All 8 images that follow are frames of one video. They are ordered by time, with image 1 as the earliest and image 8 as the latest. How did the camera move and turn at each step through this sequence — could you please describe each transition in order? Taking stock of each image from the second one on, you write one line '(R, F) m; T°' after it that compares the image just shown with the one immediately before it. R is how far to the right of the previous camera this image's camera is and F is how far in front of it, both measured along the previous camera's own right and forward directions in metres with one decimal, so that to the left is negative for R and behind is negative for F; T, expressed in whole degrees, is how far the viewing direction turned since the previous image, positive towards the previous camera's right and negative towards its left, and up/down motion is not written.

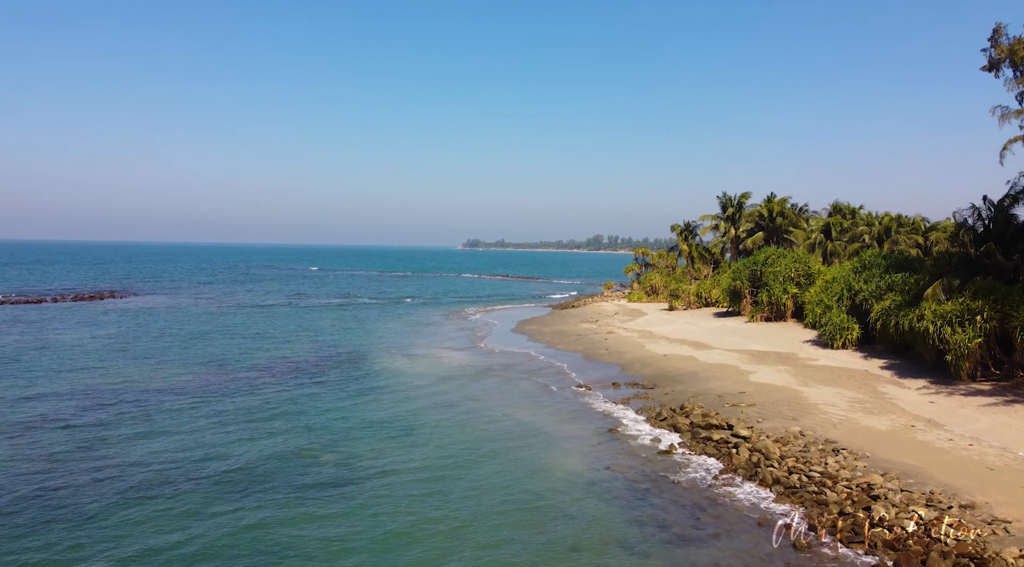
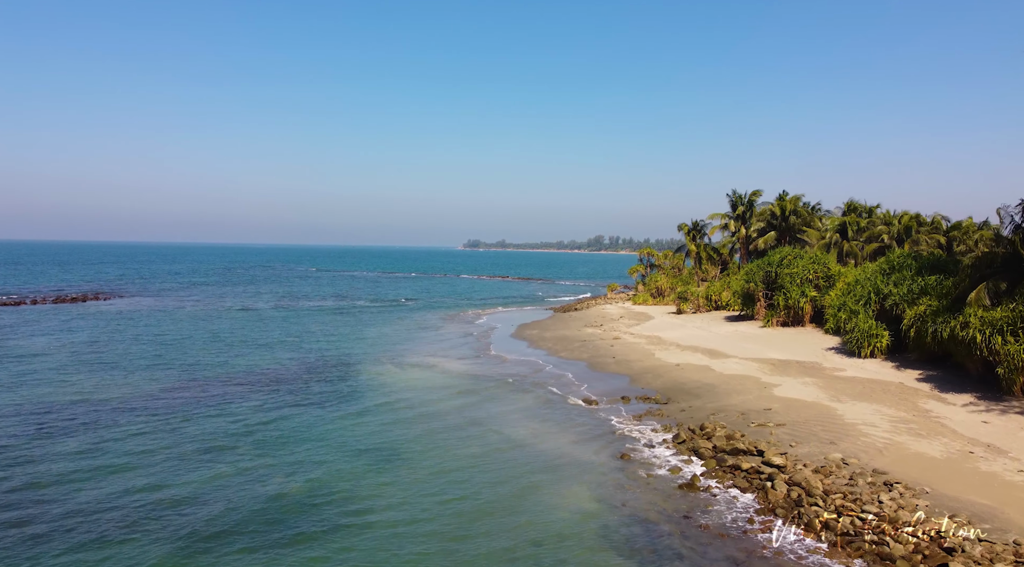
(+0.1, +2.4) m; 0°
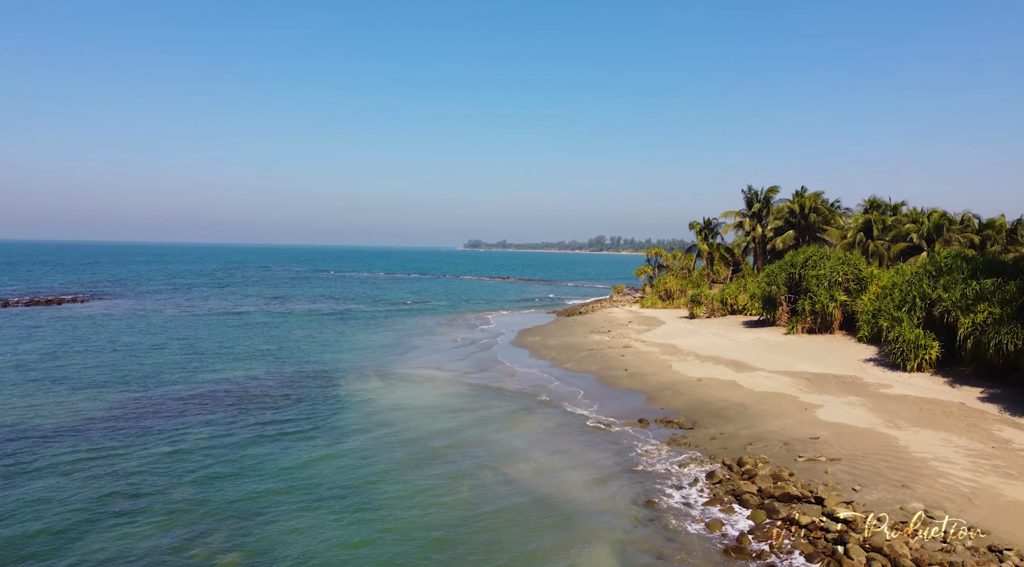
(0.0, +3.1) m; 0°
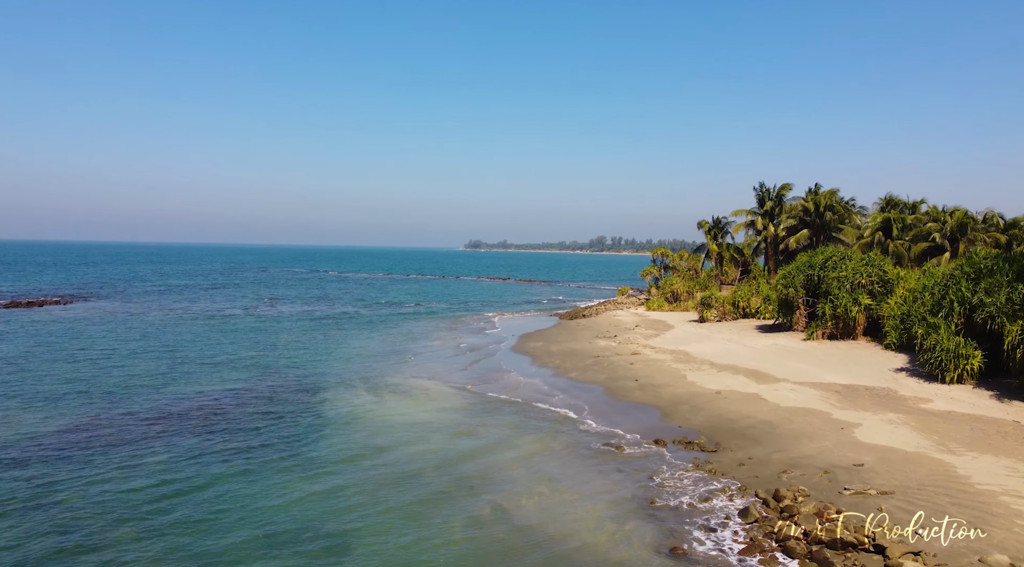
(0.0, +2.1) m; 0°
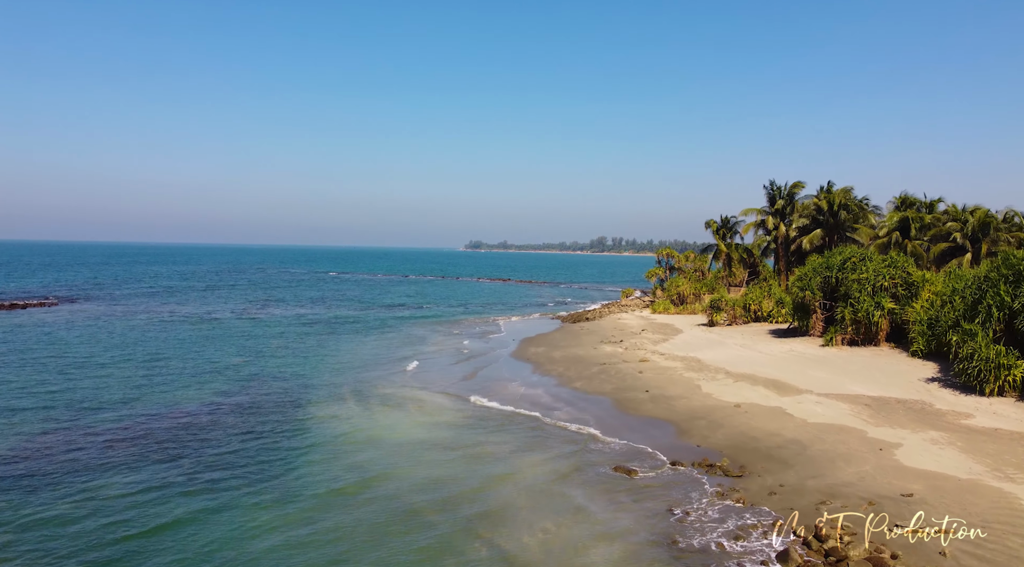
(0.0, +1.8) m; 0°
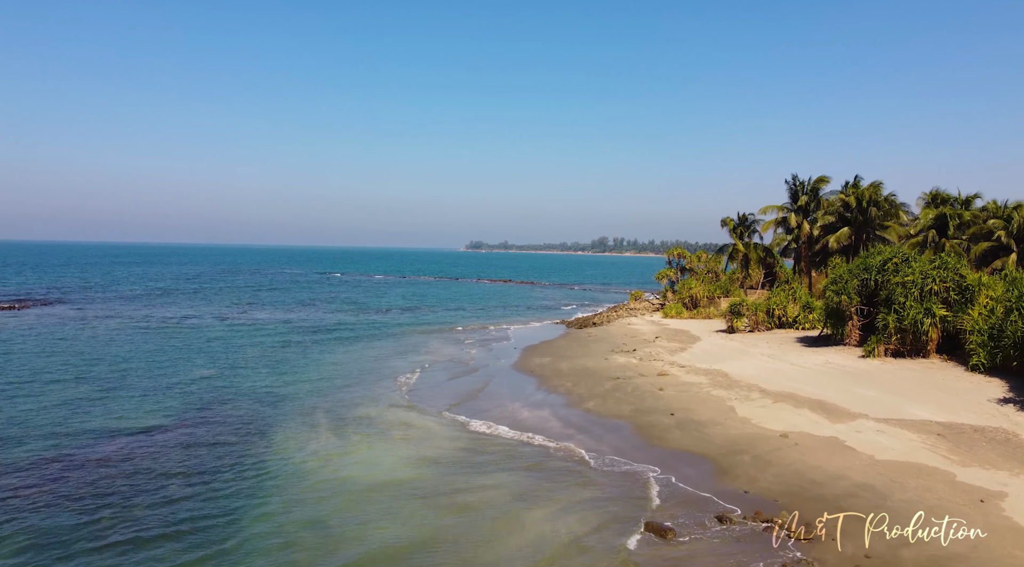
(0.0, +3.3) m; 0°
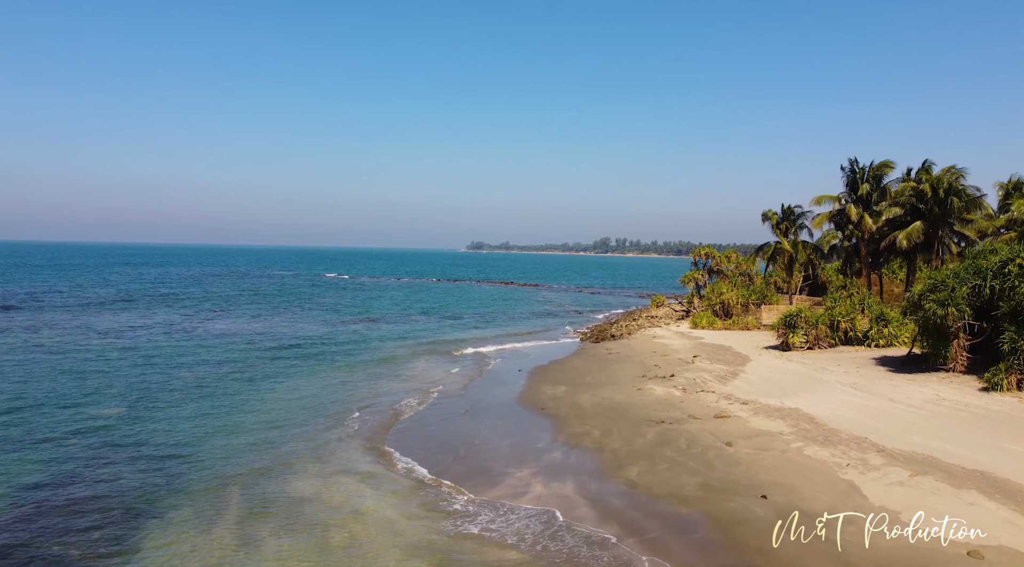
(-0.1, +6.7) m; 0°
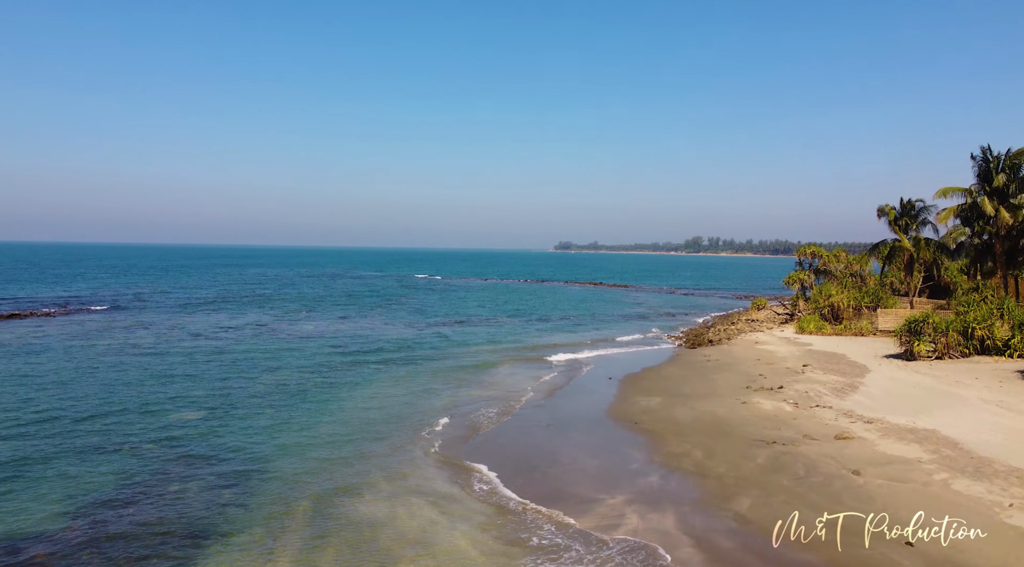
(-0.1, +1.4) m; -7°
